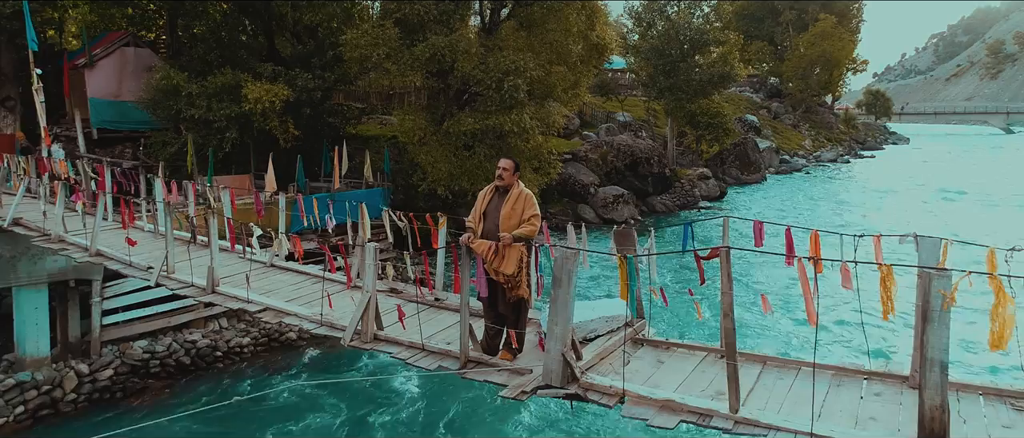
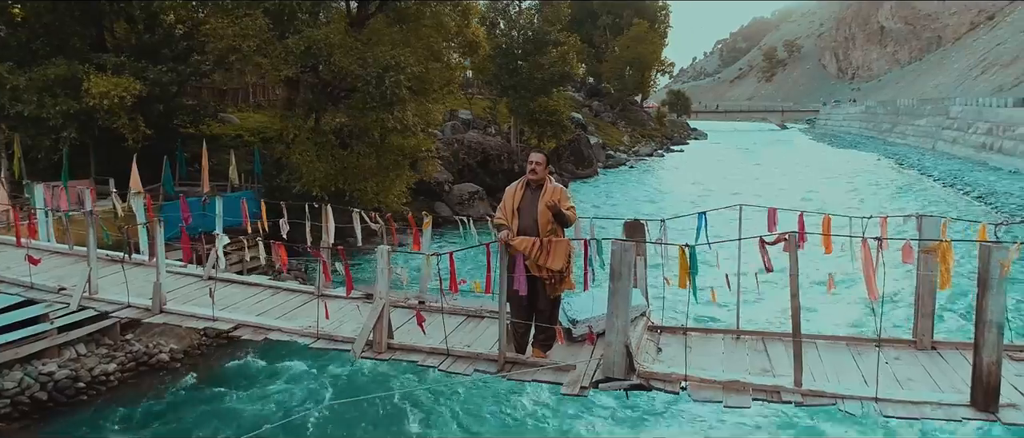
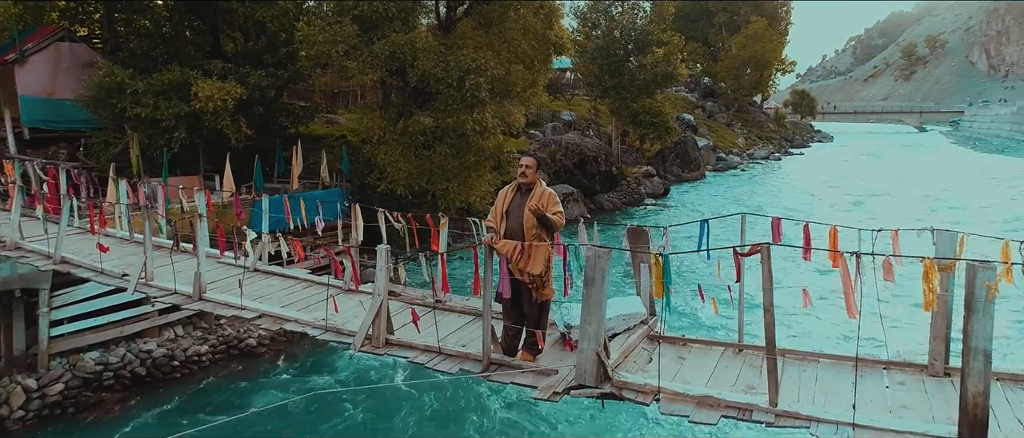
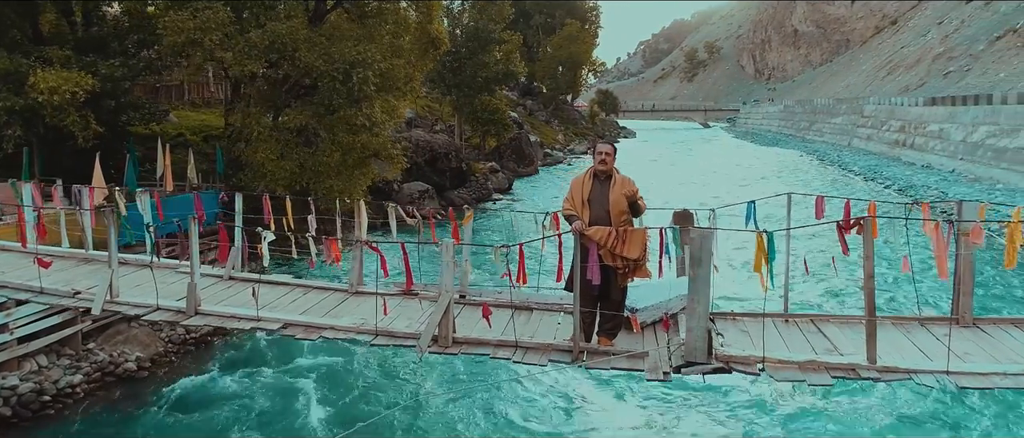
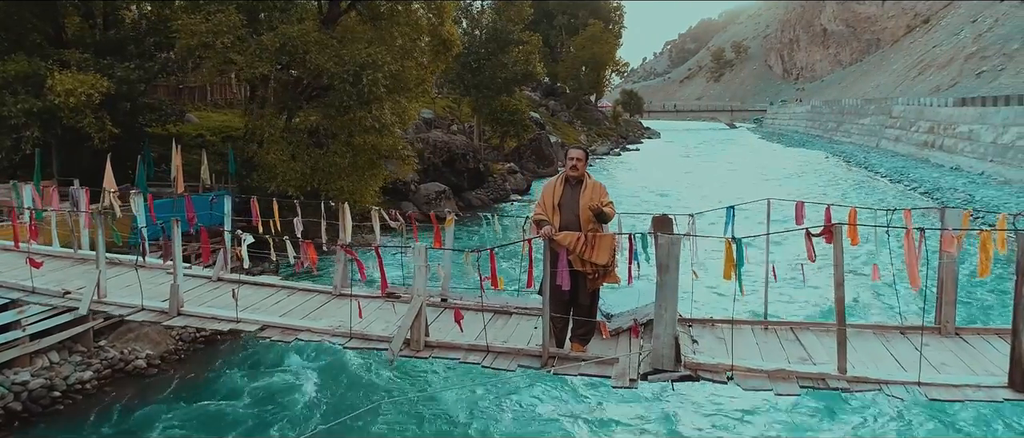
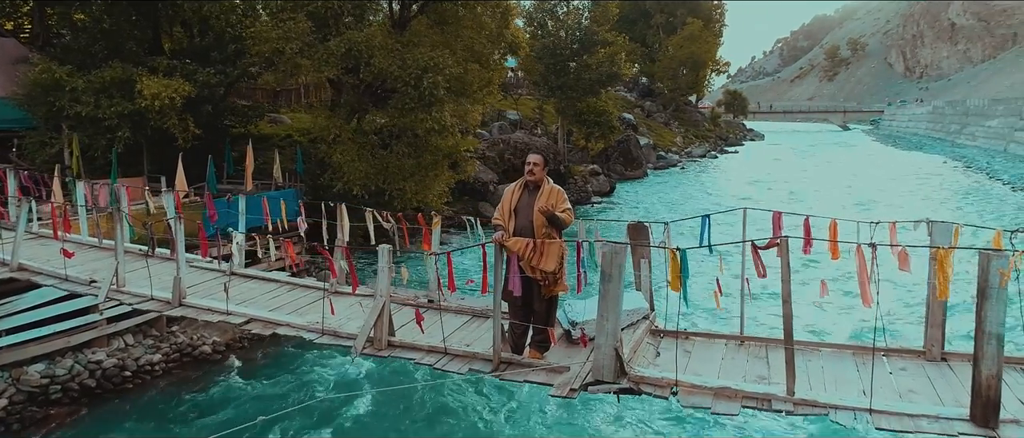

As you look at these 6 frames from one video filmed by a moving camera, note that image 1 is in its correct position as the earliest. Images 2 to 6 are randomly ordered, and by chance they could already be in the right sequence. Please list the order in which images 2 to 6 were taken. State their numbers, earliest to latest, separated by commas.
3, 6, 2, 5, 4
